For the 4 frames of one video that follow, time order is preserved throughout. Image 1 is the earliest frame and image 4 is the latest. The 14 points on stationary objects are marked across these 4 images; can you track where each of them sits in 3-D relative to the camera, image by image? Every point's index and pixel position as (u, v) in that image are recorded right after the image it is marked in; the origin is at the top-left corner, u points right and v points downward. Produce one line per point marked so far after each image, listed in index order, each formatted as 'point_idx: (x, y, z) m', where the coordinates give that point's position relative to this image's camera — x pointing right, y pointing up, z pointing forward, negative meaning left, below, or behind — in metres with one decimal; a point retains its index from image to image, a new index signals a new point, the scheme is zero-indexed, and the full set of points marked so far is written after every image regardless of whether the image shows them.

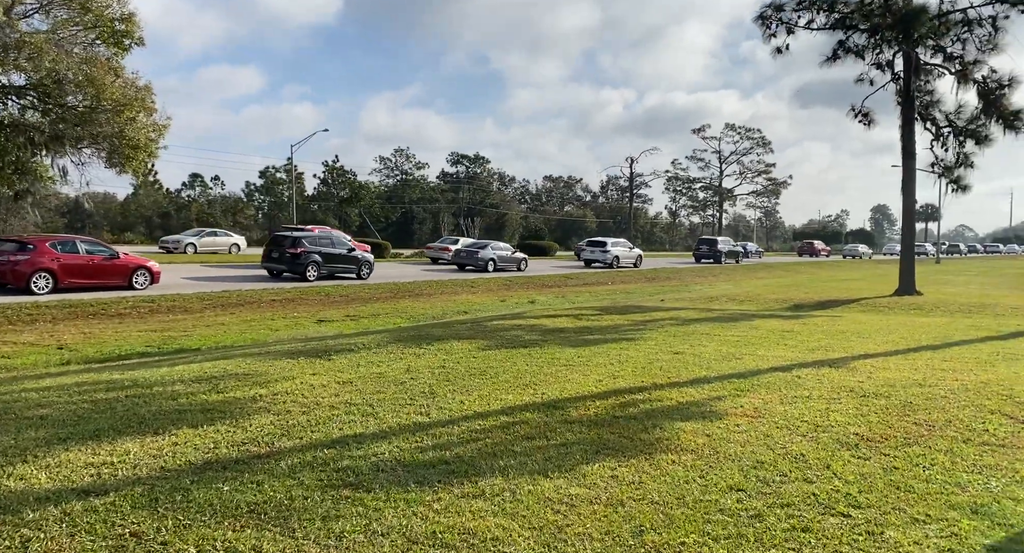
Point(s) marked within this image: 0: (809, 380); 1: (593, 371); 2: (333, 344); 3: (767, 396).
0: (+2.7, -1.0, +7.0) m
1: (+0.7, -0.9, +7.0) m
2: (-2.0, -0.7, +8.3) m
3: (+2.0, -0.9, +6.0) m
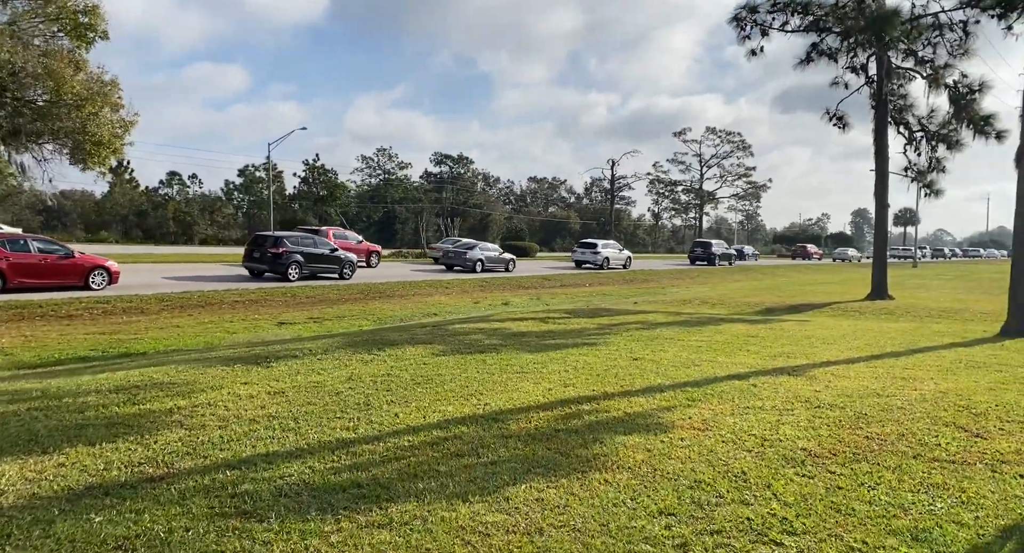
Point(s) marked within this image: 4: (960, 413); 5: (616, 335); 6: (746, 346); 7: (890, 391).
0: (+2.3, -1.0, +6.8) m
1: (+0.3, -0.9, +6.7) m
2: (-2.5, -0.8, +8.1) m
3: (+1.6, -1.0, +5.8) m
4: (+3.6, -1.1, +6.1) m
5: (+1.6, -0.9, +11.7) m
6: (+3.3, -1.0, +10.9) m
7: (+3.6, -1.1, +7.2) m
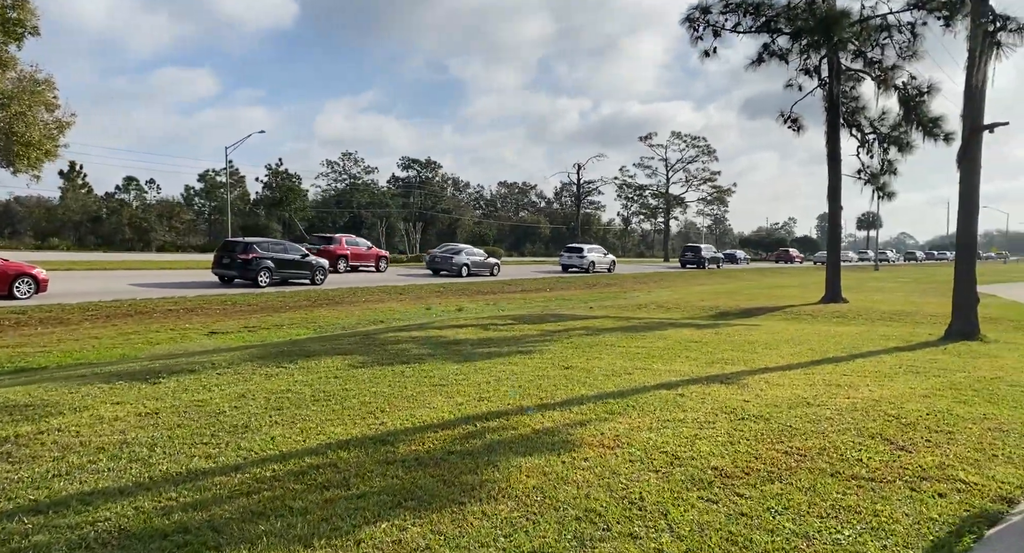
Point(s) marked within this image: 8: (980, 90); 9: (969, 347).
0: (+1.5, -1.1, +6.5) m
1: (-0.5, -1.0, +6.4) m
2: (-3.3, -0.8, +7.5) m
3: (+0.9, -1.0, +5.5) m
4: (+2.9, -1.1, +5.9) m
5: (+0.6, -1.0, +11.4) m
6: (+2.4, -1.1, +10.6) m
7: (+2.8, -1.1, +6.9) m
8: (+7.7, +3.2, +12.4) m
9: (+7.3, -1.1, +12.0) m
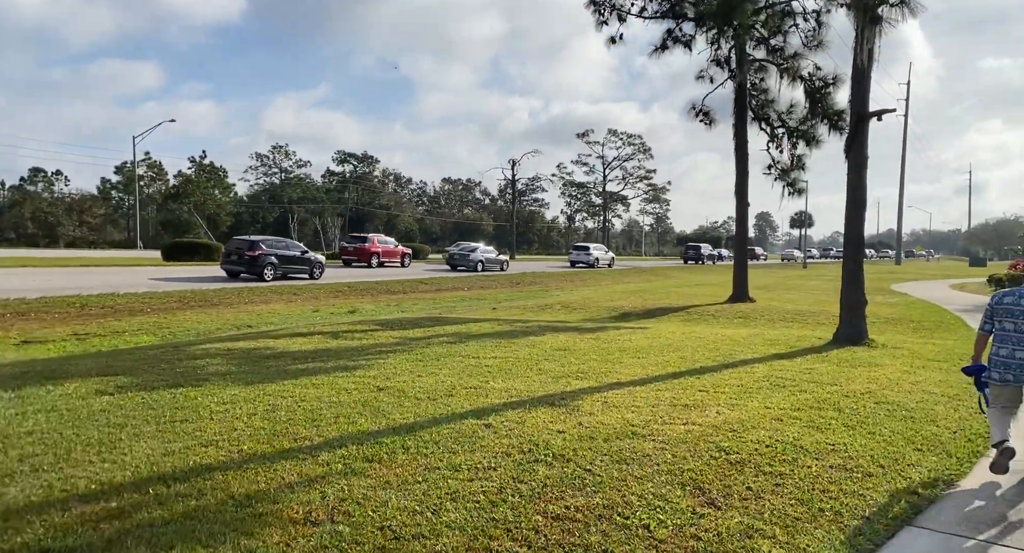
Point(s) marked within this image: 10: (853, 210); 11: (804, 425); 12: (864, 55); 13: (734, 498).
0: (-0.1, -1.1, +5.4) m
1: (-2.1, -1.0, +5.1) m
2: (-5.0, -0.9, +6.0) m
3: (-0.7, -1.1, +4.3) m
4: (+1.3, -1.2, +4.9) m
5: (-1.5, -1.0, +10.2) m
6: (+0.4, -1.1, +9.5) m
7: (+1.1, -1.2, +5.9) m
8: (+5.5, +3.1, +11.8) m
9: (+5.1, -1.2, +11.4) m
10: (+5.5, +1.1, +12.3) m
11: (+2.4, -1.2, +6.3) m
12: (+5.4, +3.4, +11.7) m
13: (+1.2, -1.2, +4.2) m
